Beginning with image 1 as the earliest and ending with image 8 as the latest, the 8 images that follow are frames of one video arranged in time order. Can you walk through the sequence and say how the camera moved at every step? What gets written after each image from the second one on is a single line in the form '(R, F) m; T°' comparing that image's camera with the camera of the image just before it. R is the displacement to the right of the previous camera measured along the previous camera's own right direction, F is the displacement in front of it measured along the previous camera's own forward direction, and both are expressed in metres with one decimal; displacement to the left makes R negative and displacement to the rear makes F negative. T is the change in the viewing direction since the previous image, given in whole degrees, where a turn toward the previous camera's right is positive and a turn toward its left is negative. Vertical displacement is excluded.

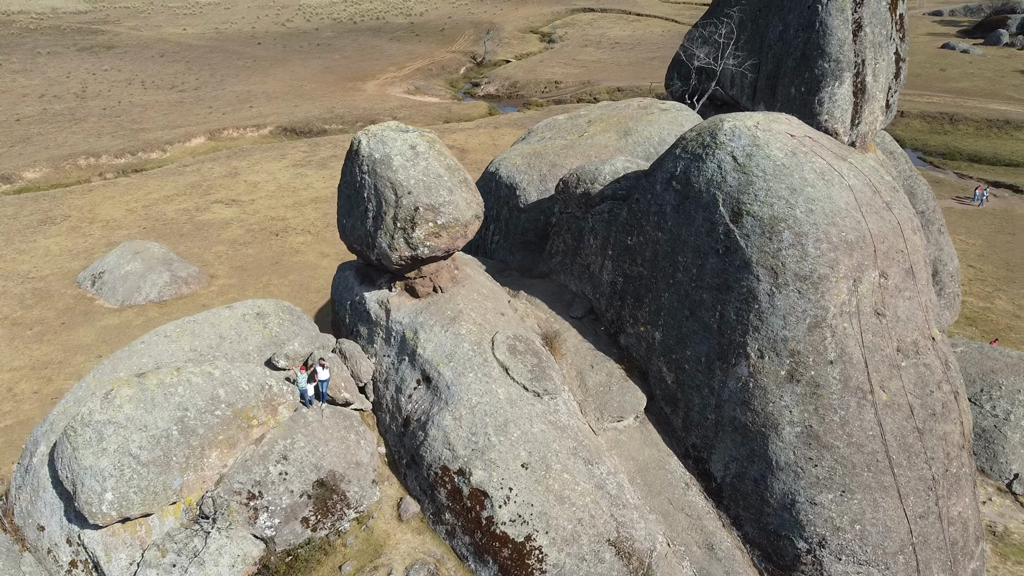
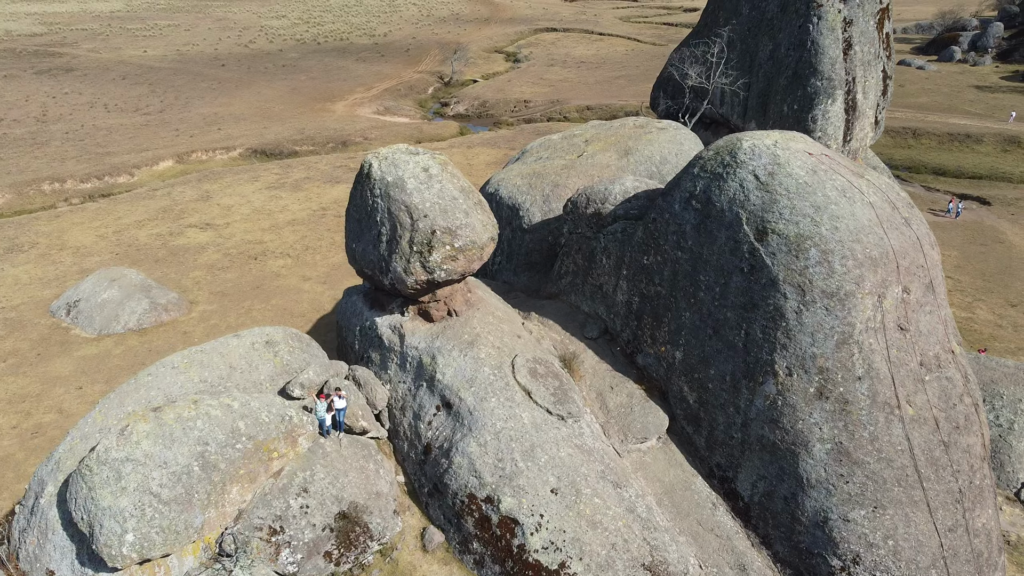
(-0.6, +0.1) m; +3°
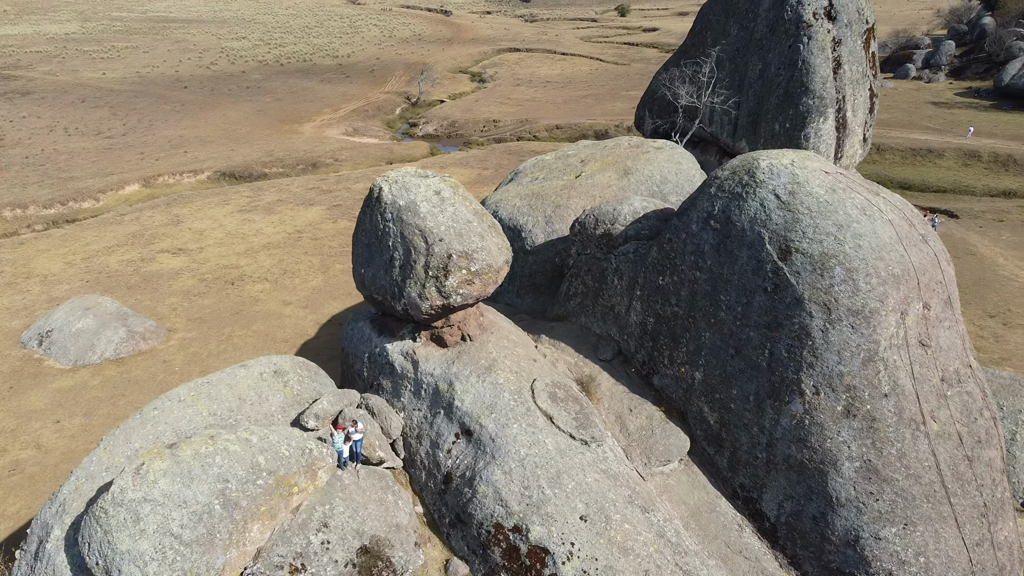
(-0.6, +0.1) m; +3°
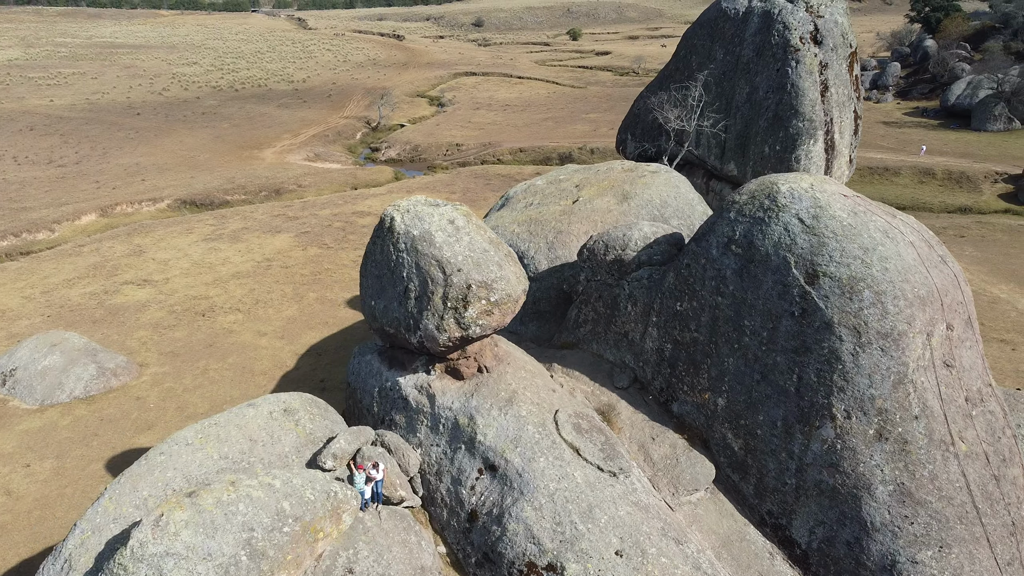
(-0.7, +0.2) m; +3°
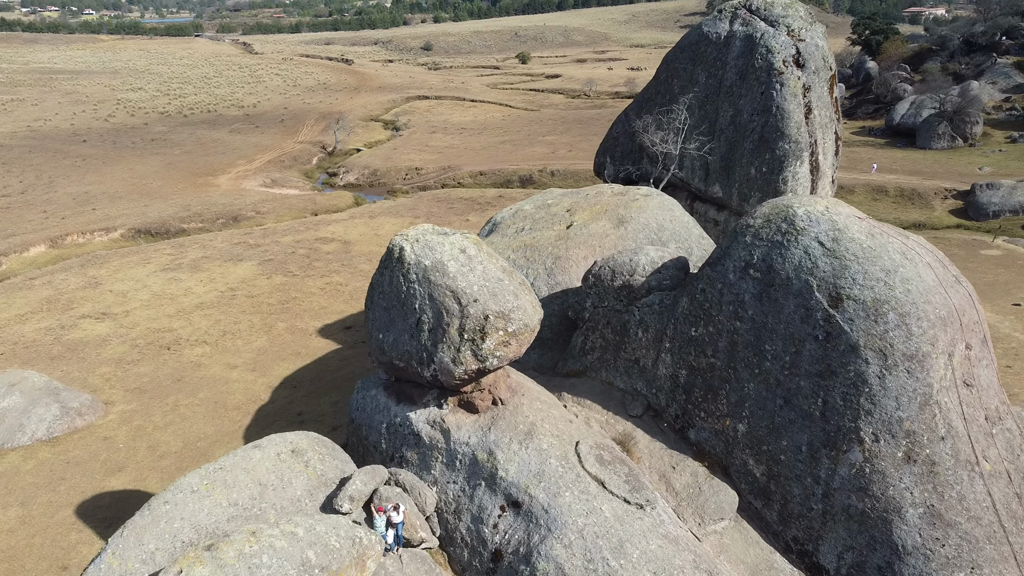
(-0.7, +0.2) m; +3°
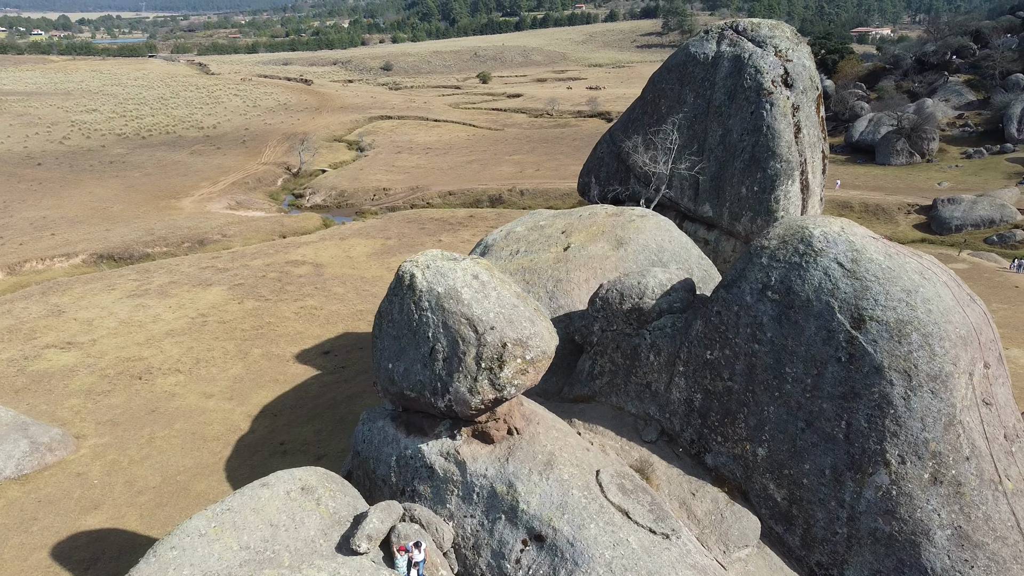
(-0.6, +0.2) m; +3°
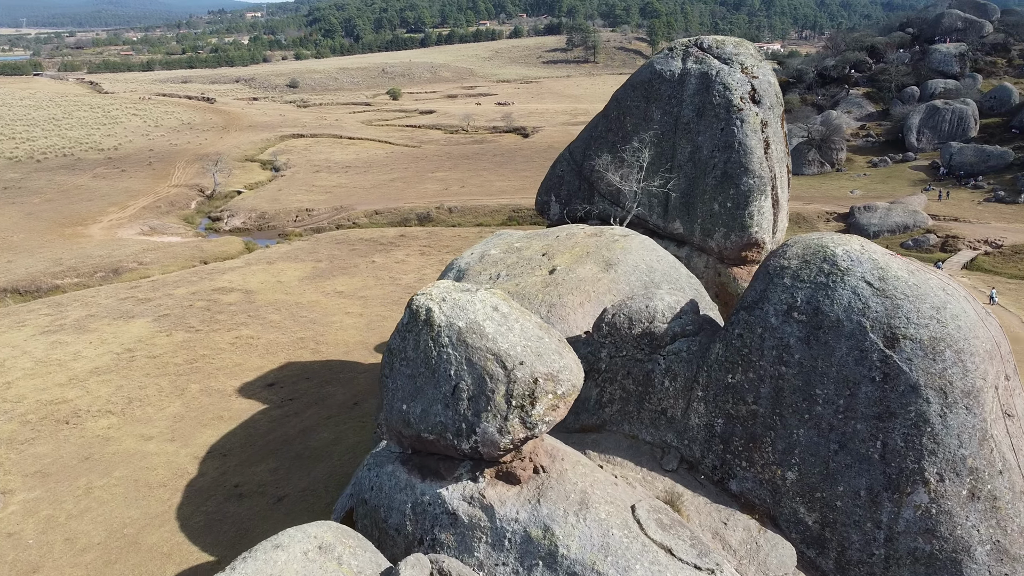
(-1.1, +0.5) m; +6°
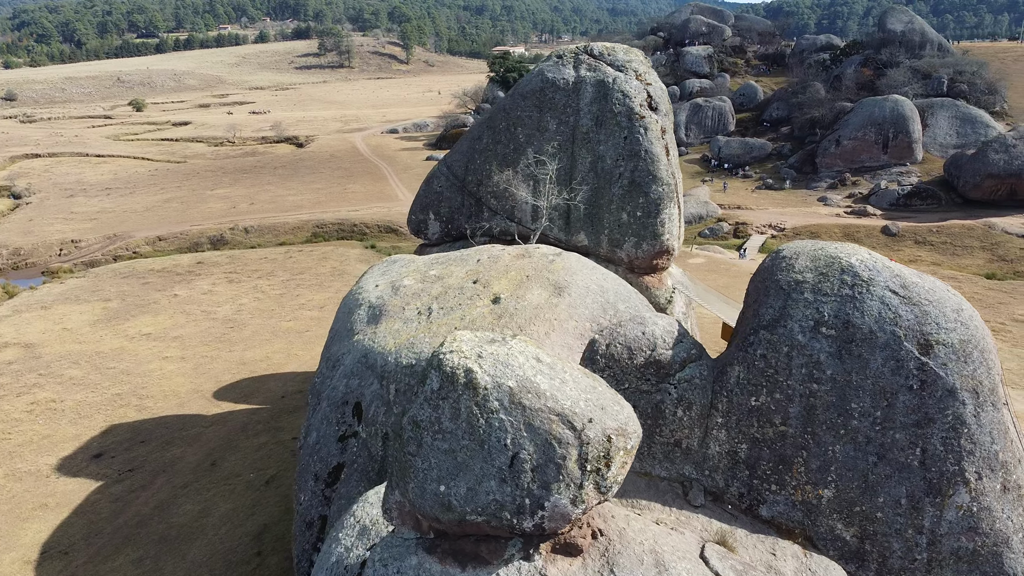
(-2.3, +1.4) m; +16°
